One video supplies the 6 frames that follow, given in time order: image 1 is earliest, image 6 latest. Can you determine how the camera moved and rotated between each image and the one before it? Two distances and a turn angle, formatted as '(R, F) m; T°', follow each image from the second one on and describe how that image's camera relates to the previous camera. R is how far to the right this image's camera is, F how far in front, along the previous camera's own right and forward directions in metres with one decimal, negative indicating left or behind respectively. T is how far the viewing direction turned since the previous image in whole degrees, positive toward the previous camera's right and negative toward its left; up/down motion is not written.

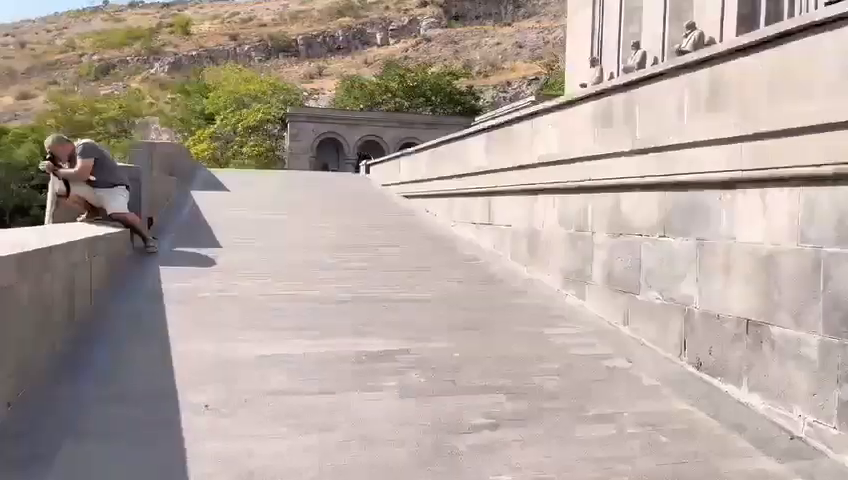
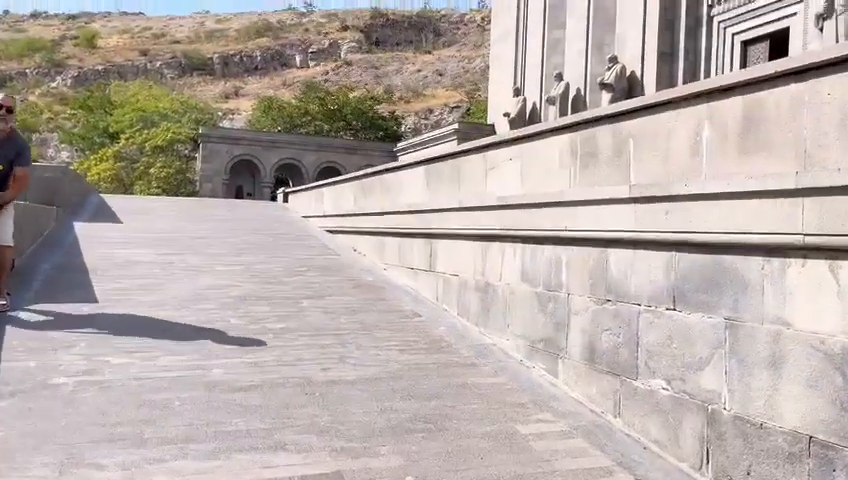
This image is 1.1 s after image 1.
(-0.1, +1.6) m; +7°
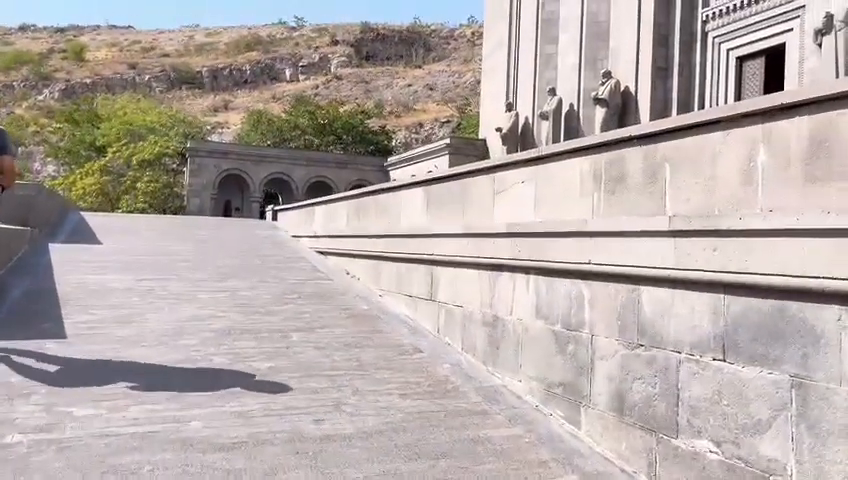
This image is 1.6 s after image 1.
(-0.1, +0.6) m; +1°
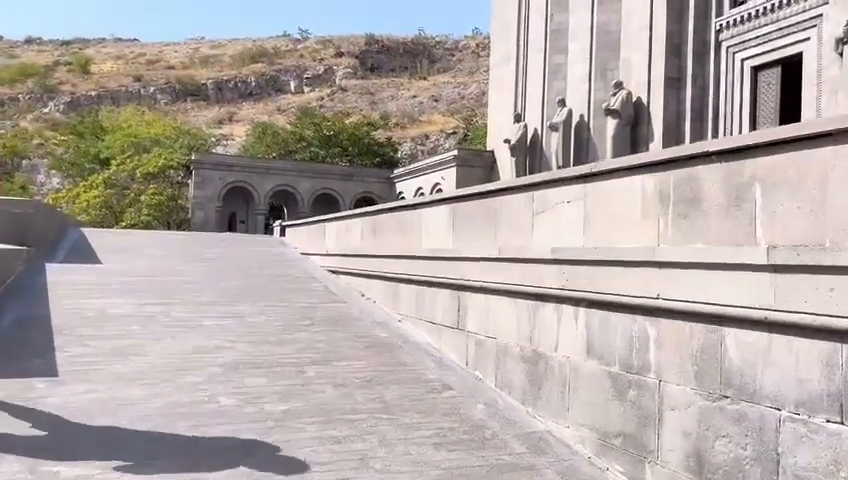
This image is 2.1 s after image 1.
(-0.2, +0.7) m; 0°
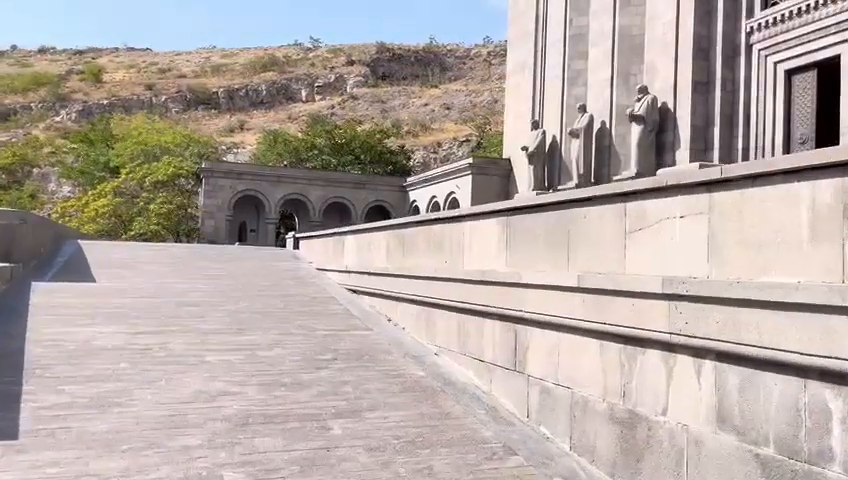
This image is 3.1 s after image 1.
(-0.4, +1.4) m; -1°
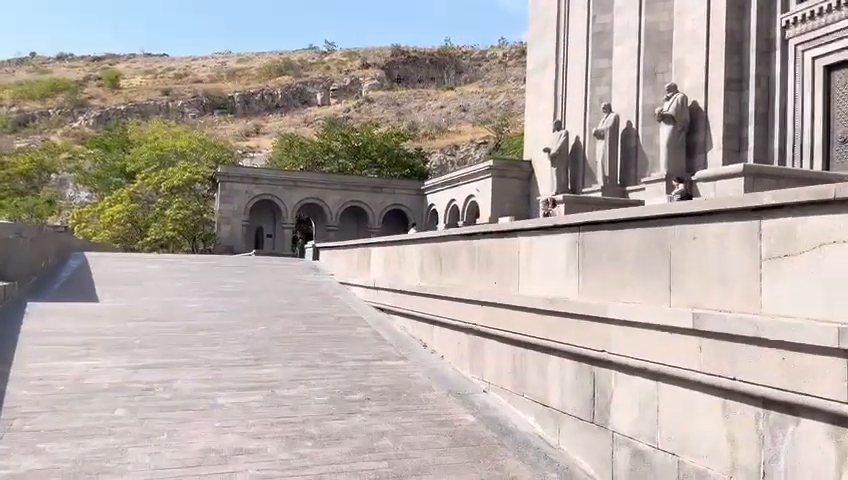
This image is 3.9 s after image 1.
(-0.3, +1.1) m; -1°
